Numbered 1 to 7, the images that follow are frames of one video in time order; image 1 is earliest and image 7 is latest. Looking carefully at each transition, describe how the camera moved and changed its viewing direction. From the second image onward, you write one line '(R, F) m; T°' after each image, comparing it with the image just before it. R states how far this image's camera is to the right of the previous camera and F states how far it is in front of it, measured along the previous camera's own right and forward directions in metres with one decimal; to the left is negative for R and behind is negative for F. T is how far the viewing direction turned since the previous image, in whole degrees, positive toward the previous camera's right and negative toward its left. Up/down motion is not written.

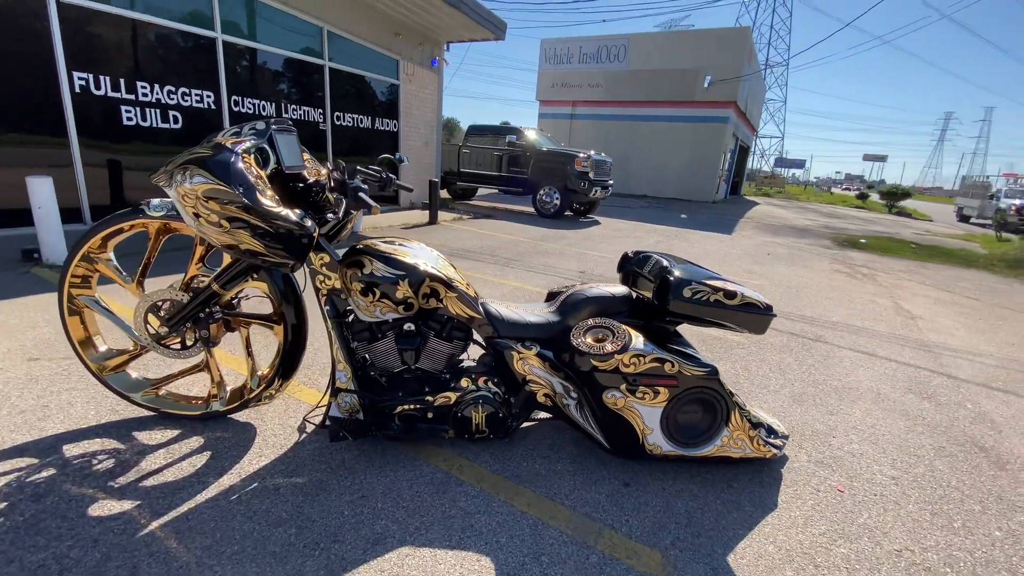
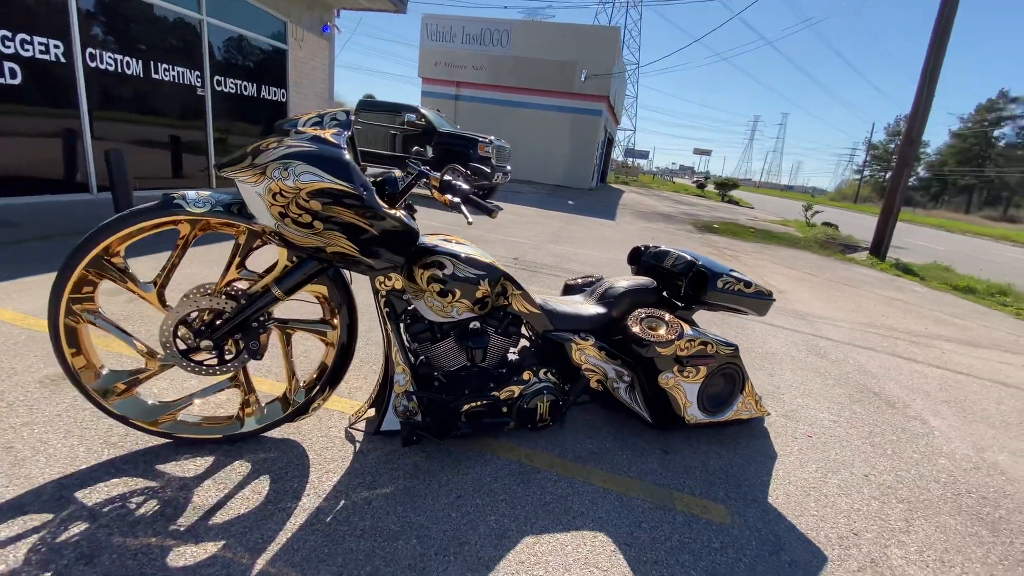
(-1.1, 0.0) m; +16°
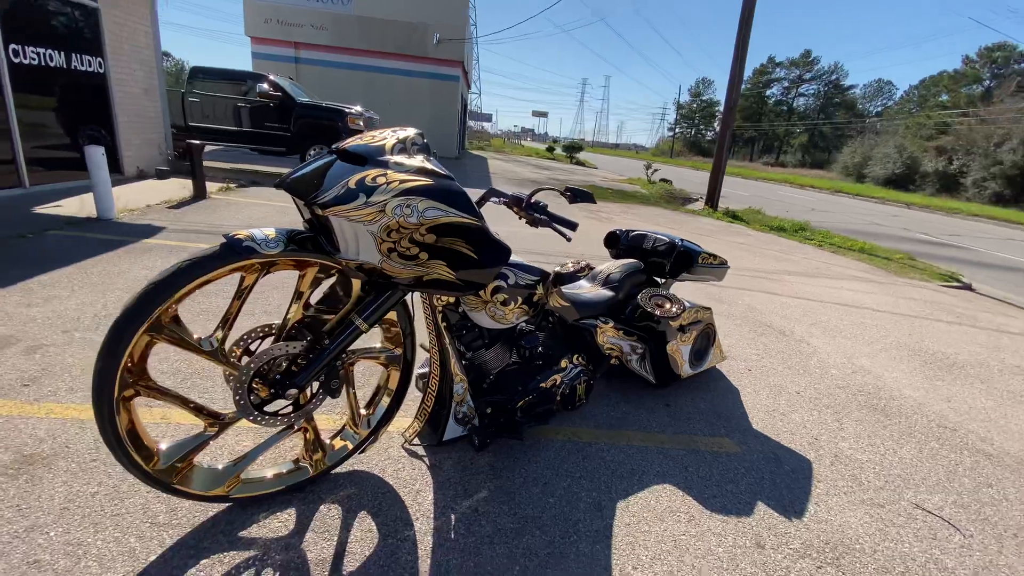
(-1.0, 0.0) m; +17°
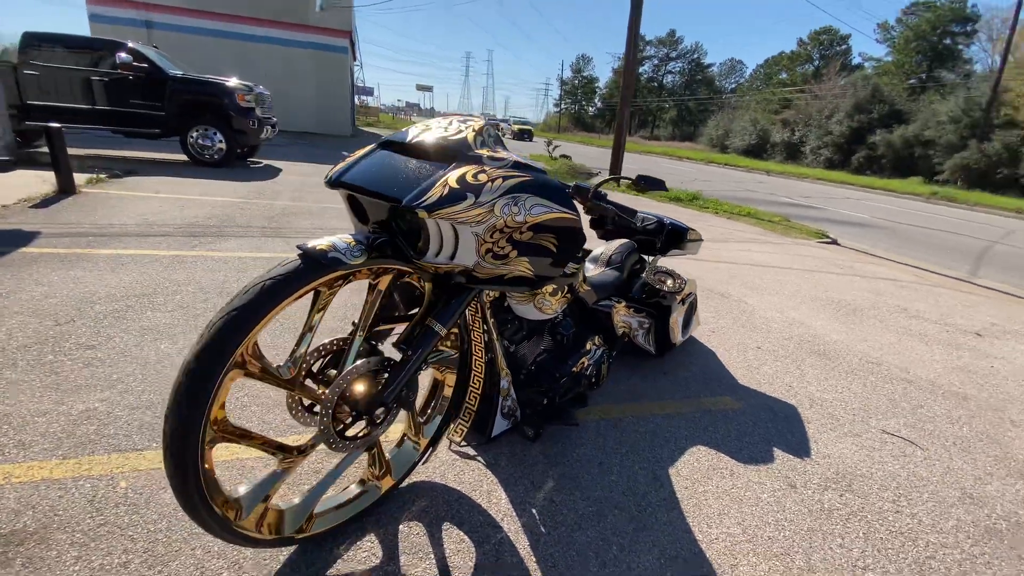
(-0.8, +0.1) m; +12°
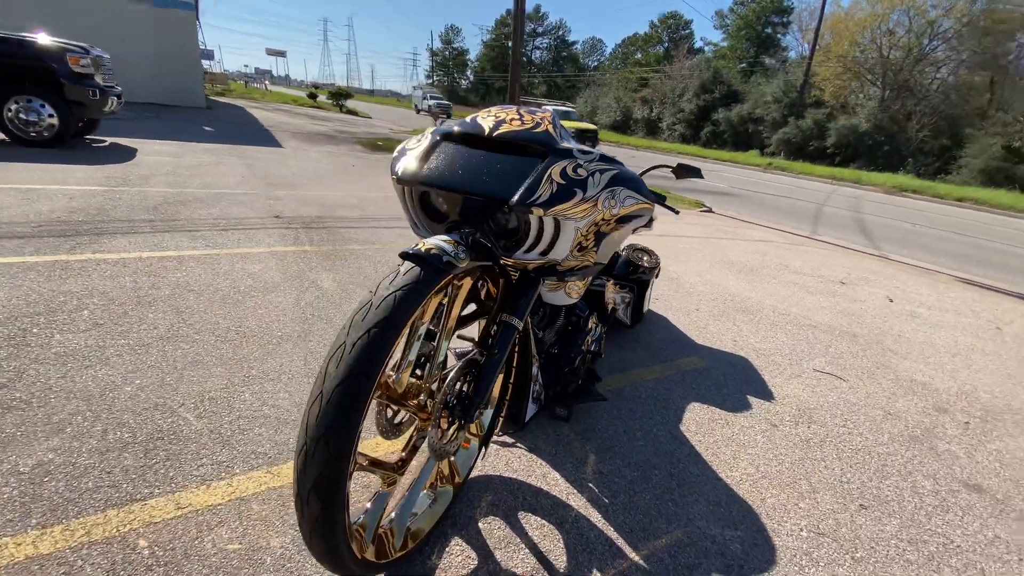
(-0.8, +0.1) m; +14°
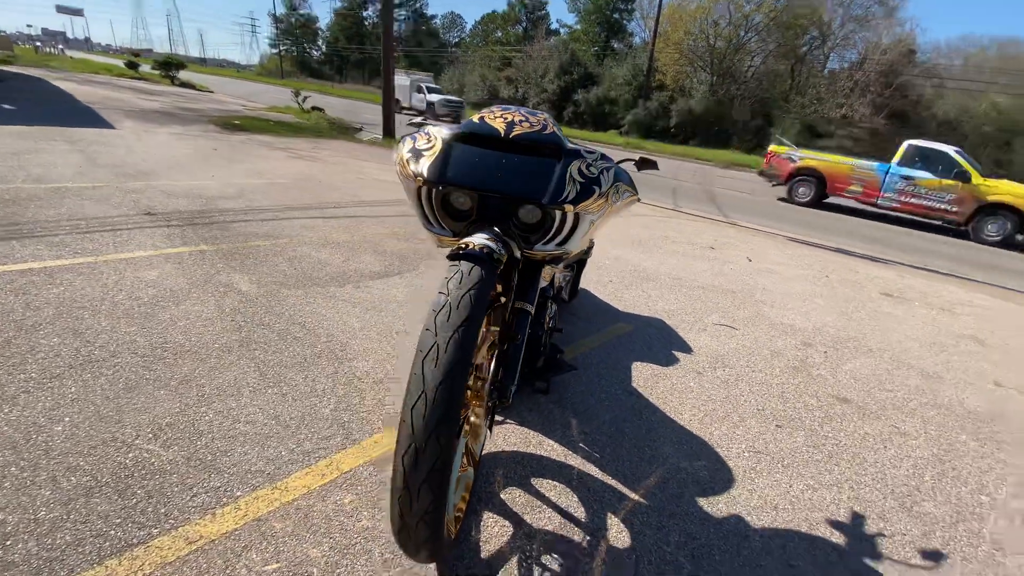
(-0.6, -0.1) m; +15°
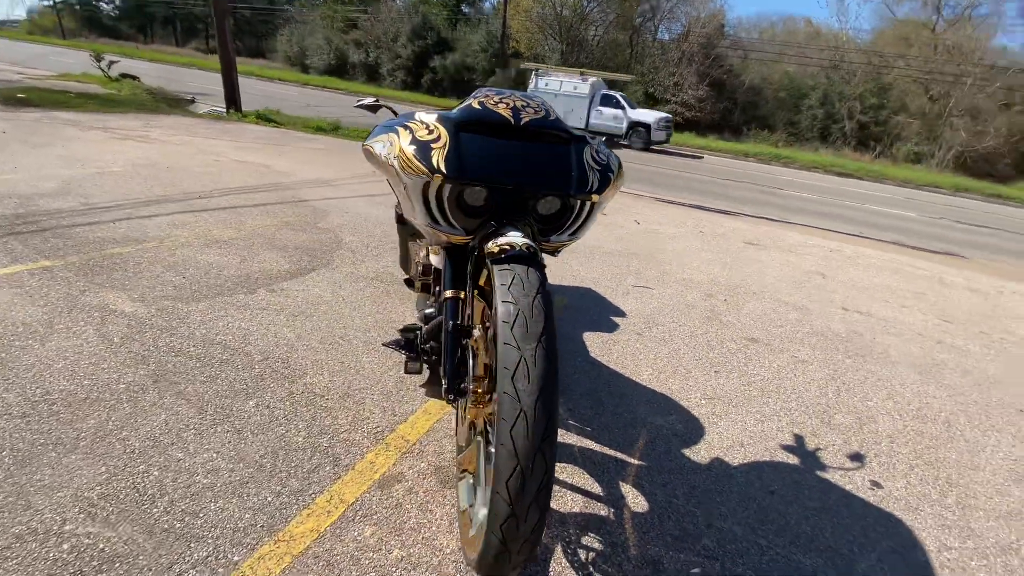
(-0.6, +0.2) m; +15°
